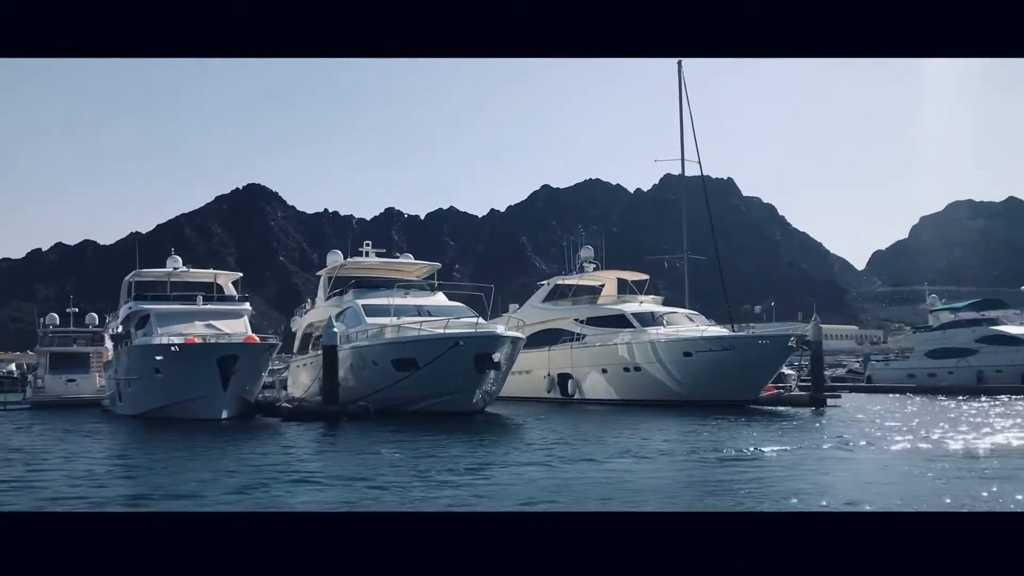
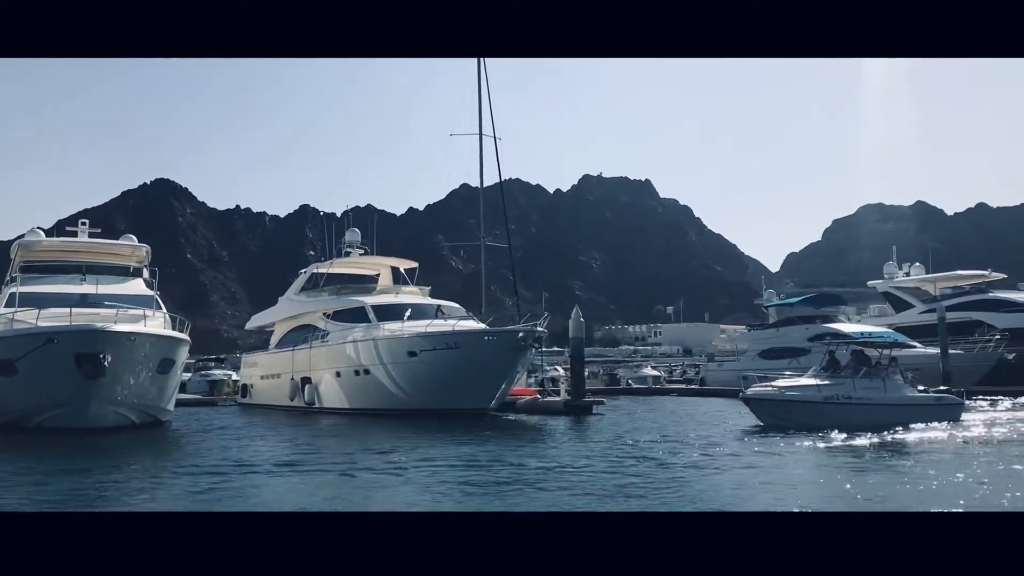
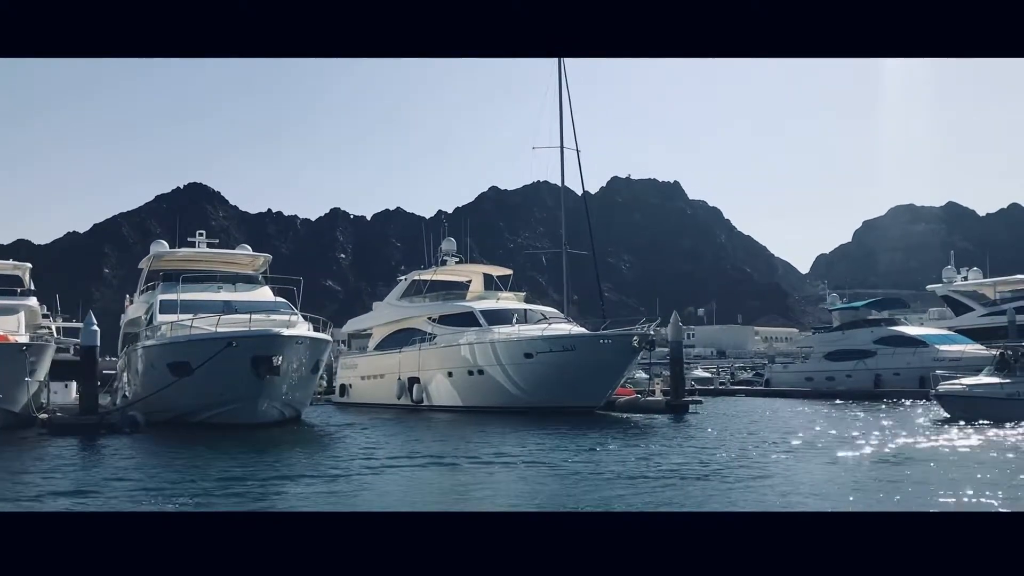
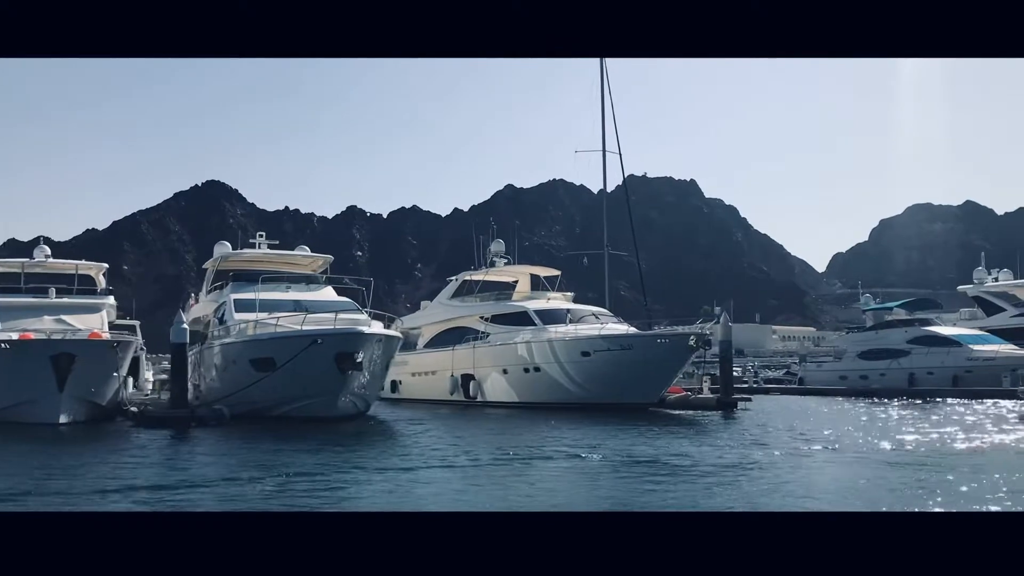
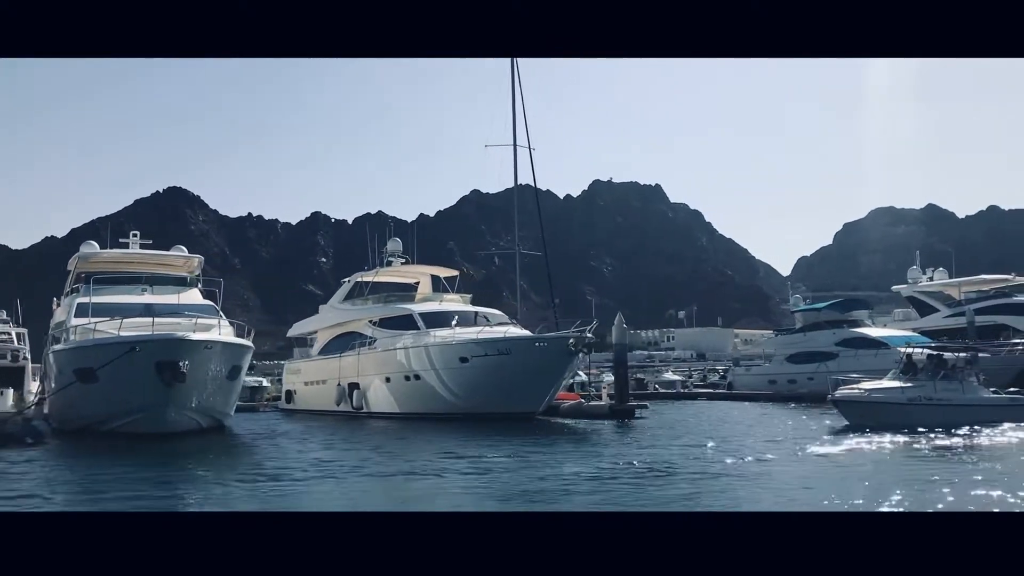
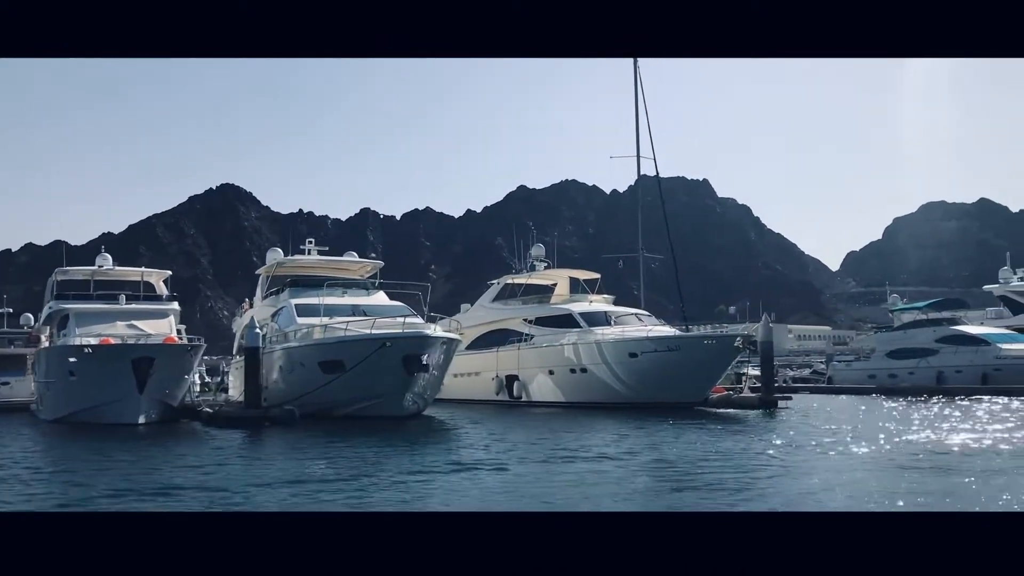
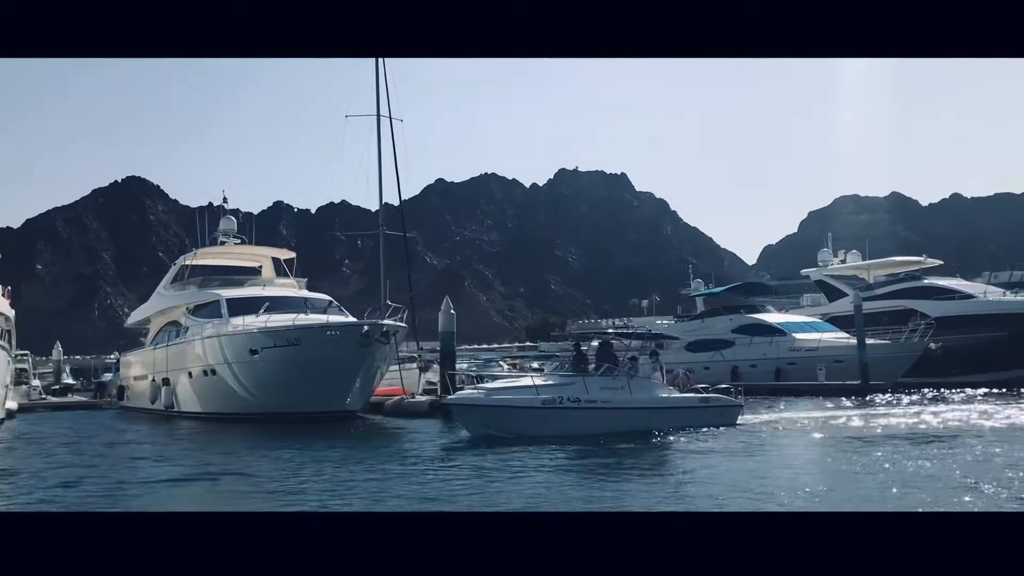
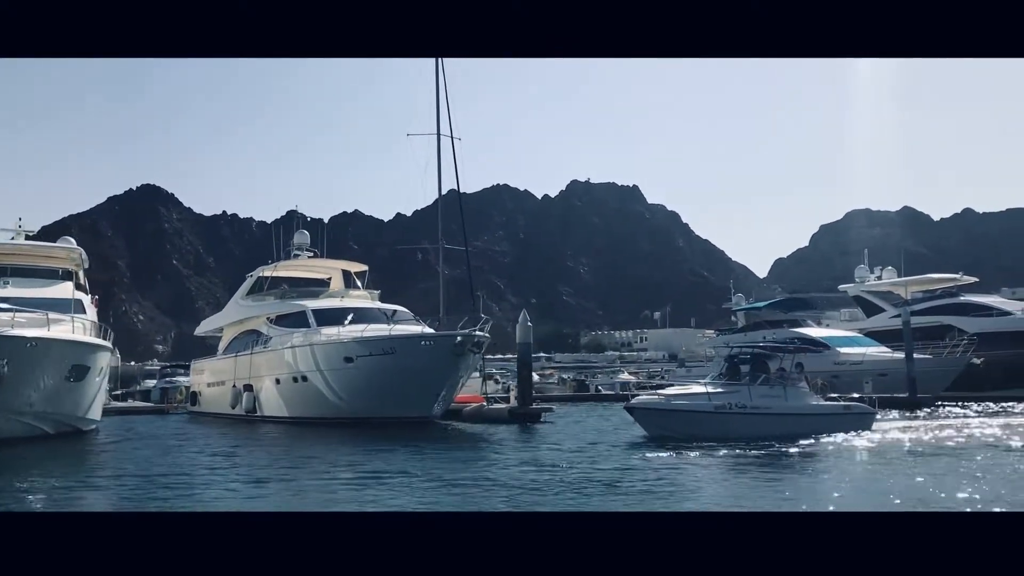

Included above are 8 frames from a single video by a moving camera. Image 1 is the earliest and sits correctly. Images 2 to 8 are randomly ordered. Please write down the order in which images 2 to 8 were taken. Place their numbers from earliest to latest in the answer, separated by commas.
6, 4, 3, 5, 2, 8, 7
